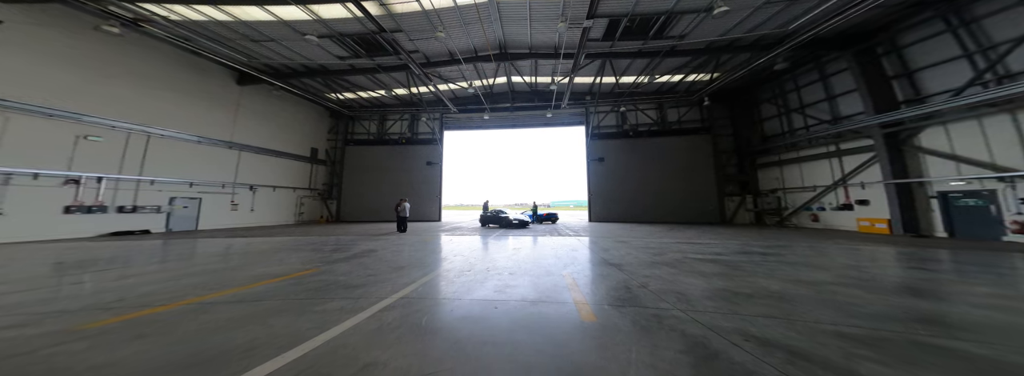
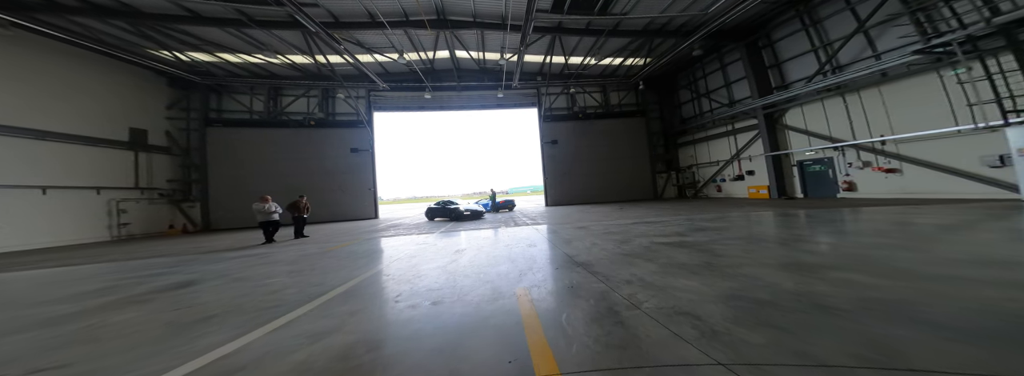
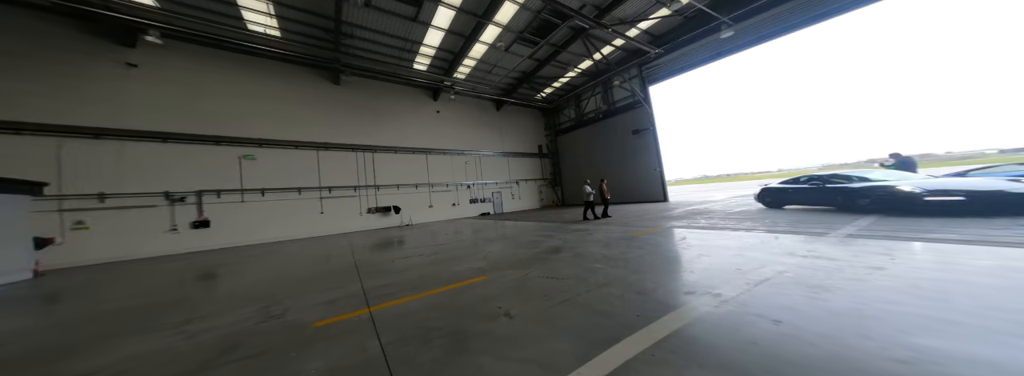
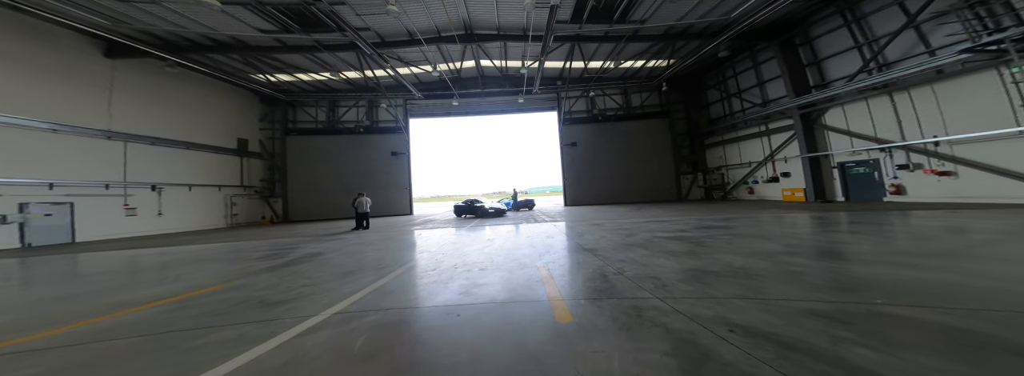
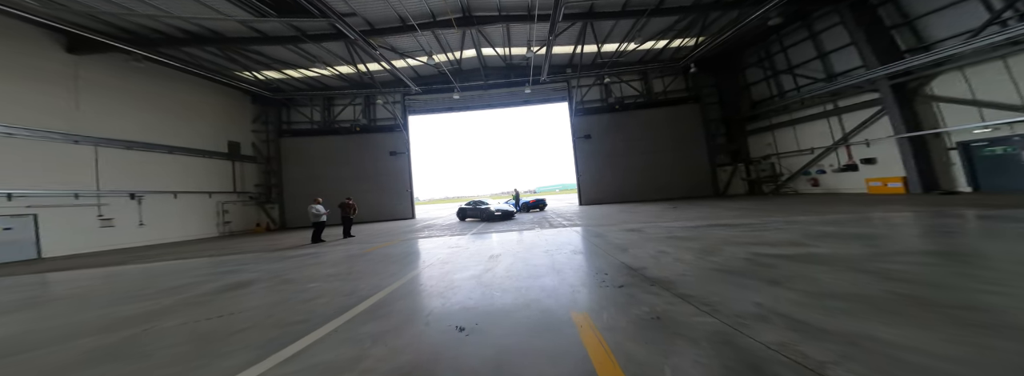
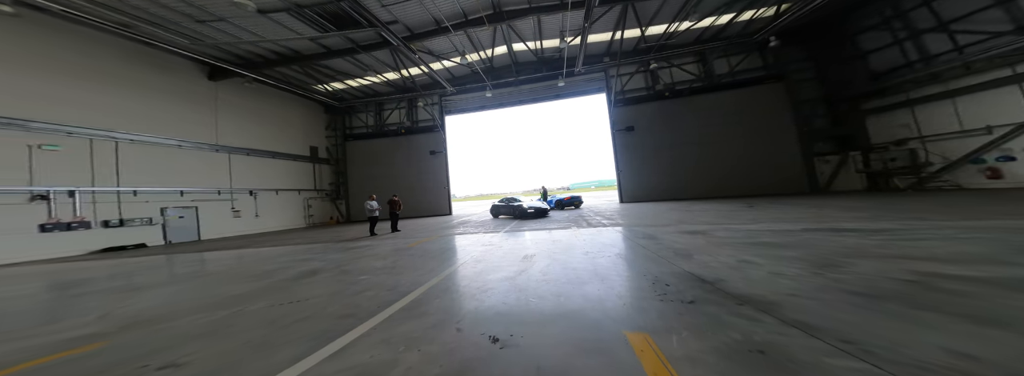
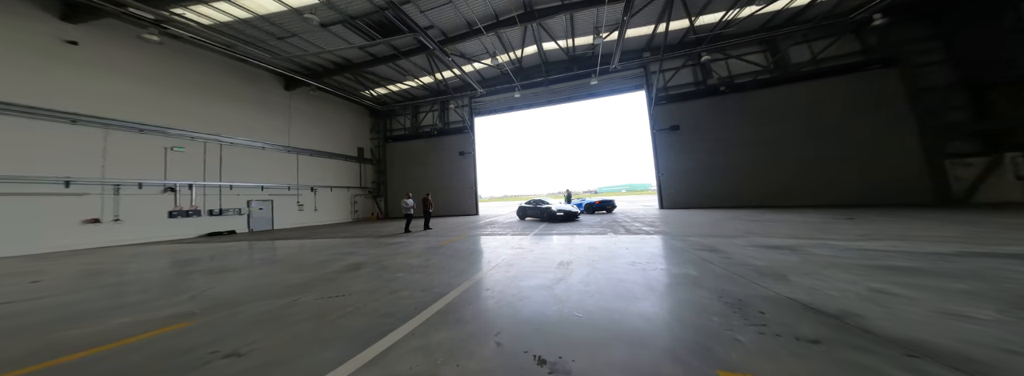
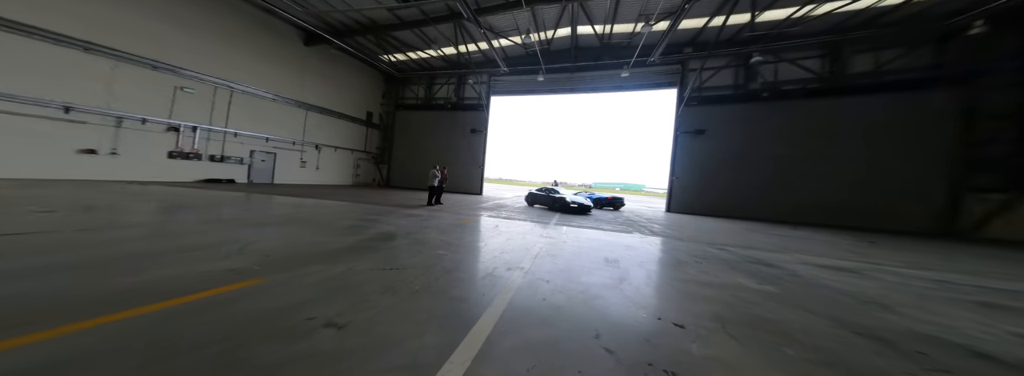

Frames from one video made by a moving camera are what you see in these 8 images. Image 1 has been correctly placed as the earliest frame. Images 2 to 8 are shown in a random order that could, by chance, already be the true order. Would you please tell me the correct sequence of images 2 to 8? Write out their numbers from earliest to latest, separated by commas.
4, 2, 5, 6, 7, 3, 8
